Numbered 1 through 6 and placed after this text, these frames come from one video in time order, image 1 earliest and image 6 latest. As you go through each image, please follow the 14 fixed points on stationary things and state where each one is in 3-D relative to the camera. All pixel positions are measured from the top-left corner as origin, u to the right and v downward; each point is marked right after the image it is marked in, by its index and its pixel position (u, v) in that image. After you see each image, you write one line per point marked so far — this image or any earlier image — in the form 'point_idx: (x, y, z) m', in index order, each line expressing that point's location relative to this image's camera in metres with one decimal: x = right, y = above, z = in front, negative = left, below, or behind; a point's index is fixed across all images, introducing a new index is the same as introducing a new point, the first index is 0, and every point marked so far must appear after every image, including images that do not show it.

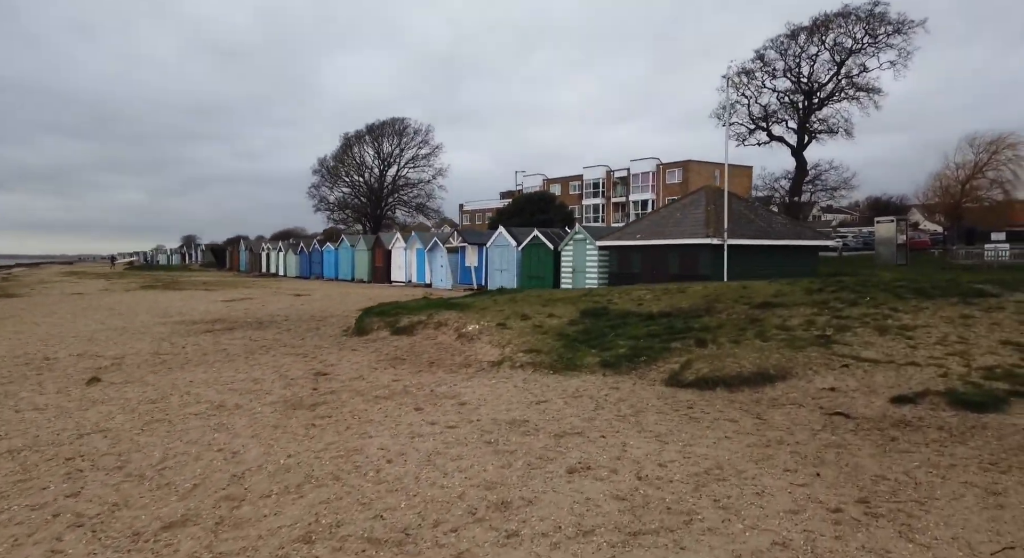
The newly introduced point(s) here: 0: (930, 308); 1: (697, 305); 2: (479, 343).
0: (+8.3, -0.6, +12.5) m
1: (+4.5, -0.6, +15.2) m
2: (-0.7, -1.4, +13.9) m
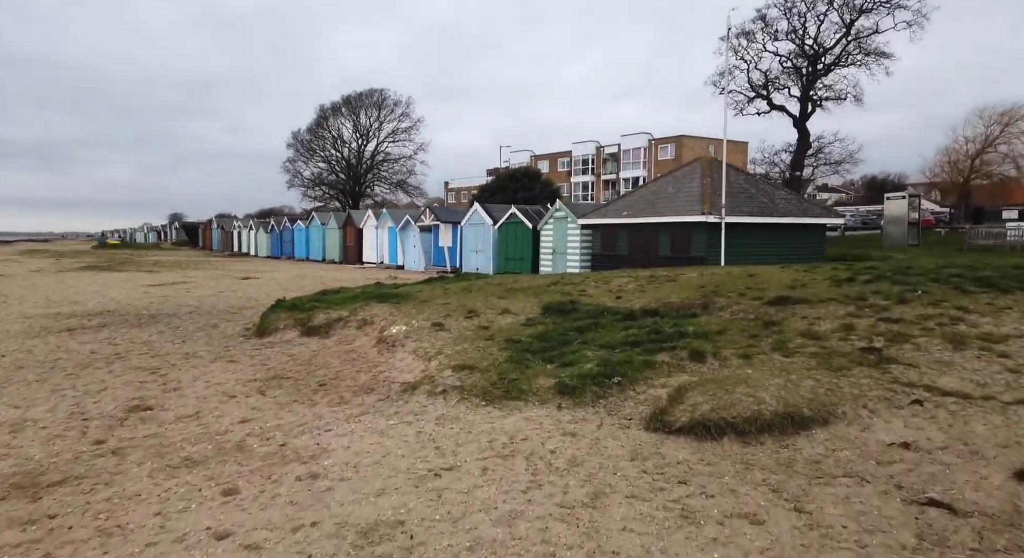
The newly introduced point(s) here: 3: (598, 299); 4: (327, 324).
0: (+7.2, -0.4, +9.1) m
1: (+3.3, -0.4, +11.7) m
2: (-1.8, -1.2, +10.4) m
3: (+1.8, -0.4, +12.9) m
4: (-3.8, -1.0, +12.9) m
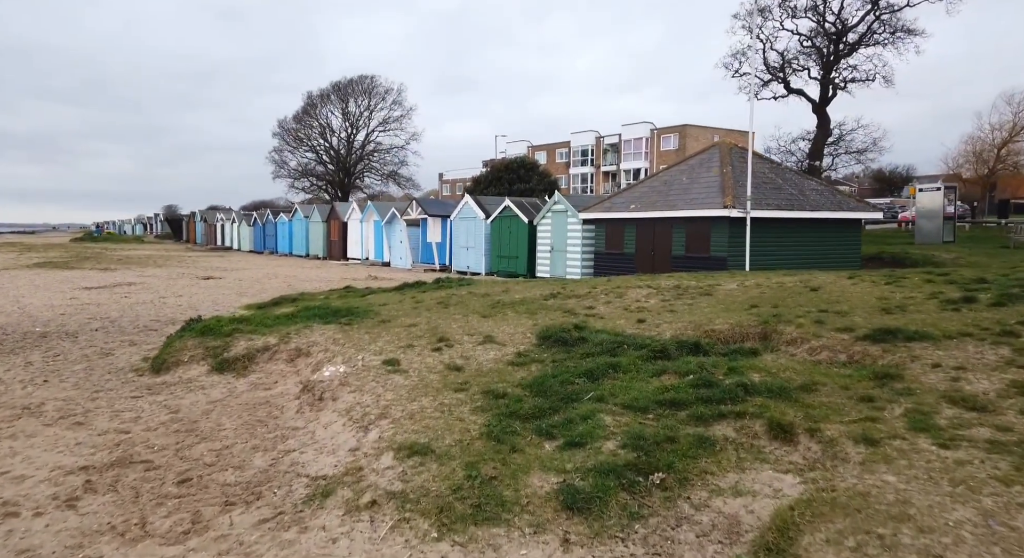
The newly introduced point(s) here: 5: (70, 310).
0: (+7.0, -0.7, +5.8) m
1: (+3.1, -0.6, +8.4) m
2: (-2.0, -1.5, +7.1) m
3: (+1.5, -0.6, +9.6) m
4: (-4.0, -1.2, +9.6) m
5: (-11.9, -0.8, +17.0) m
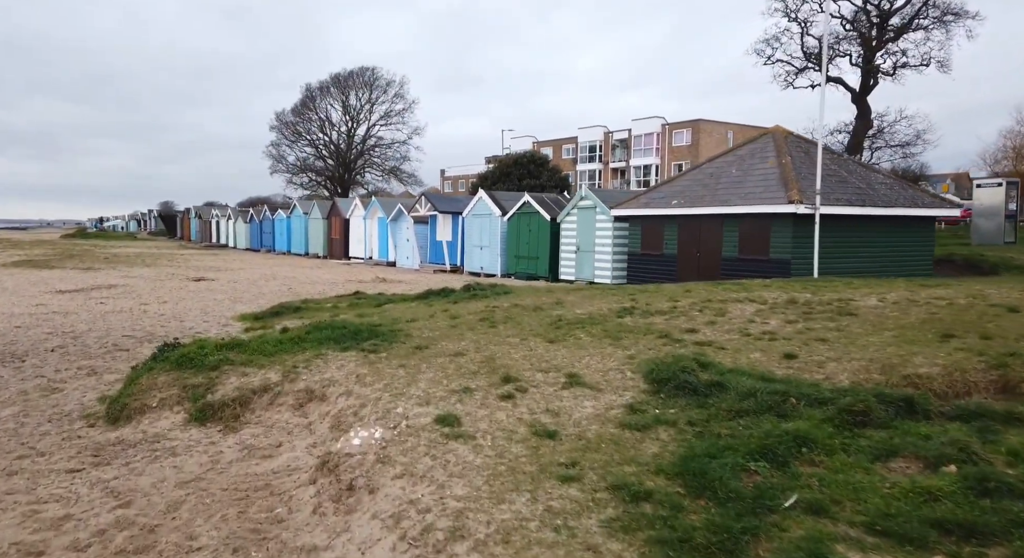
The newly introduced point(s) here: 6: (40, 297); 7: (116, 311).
0: (+8.0, -0.9, +3.1) m
1: (+4.2, -0.8, +5.7) m
2: (-1.0, -1.7, +4.4) m
3: (+2.6, -0.8, +6.9) m
4: (-3.0, -1.4, +6.9) m
5: (-10.9, -0.9, +14.3) m
6: (-14.2, -0.5, +19.0) m
7: (-10.4, -0.8, +16.6) m
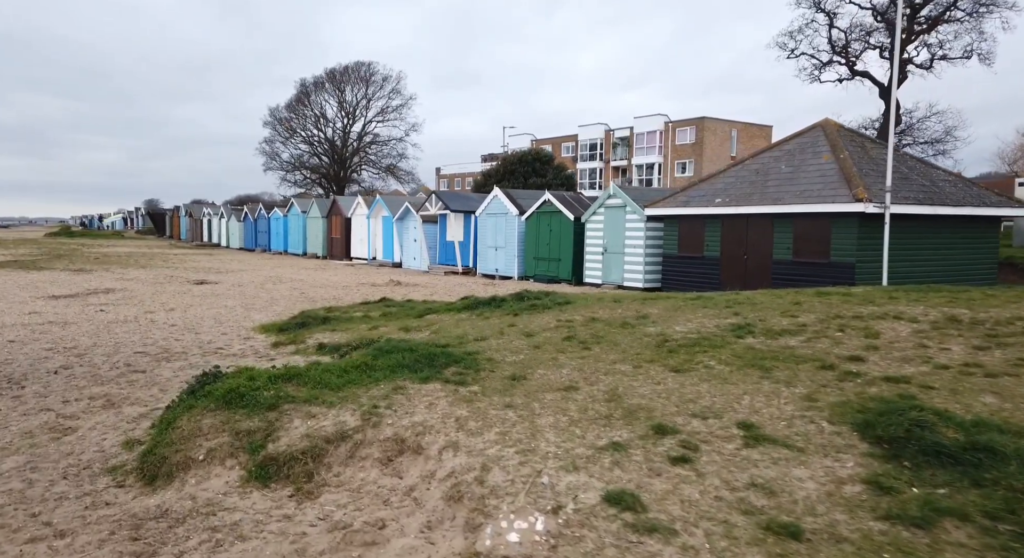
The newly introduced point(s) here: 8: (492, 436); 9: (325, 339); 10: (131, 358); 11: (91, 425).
0: (+9.4, -1.1, +1.7) m
1: (+5.6, -1.0, +4.2) m
2: (+0.4, -1.8, +2.8) m
3: (+3.9, -1.0, +5.4) m
4: (-1.6, -1.6, +5.3) m
5: (-9.6, -1.1, +12.6) m
6: (-13.1, -0.7, +17.2) m
7: (-9.2, -1.0, +14.9) m
8: (-0.2, -1.3, +5.7) m
9: (-3.7, -1.1, +12.4) m
10: (-6.4, -1.3, +10.7) m
11: (-4.7, -1.6, +7.1) m
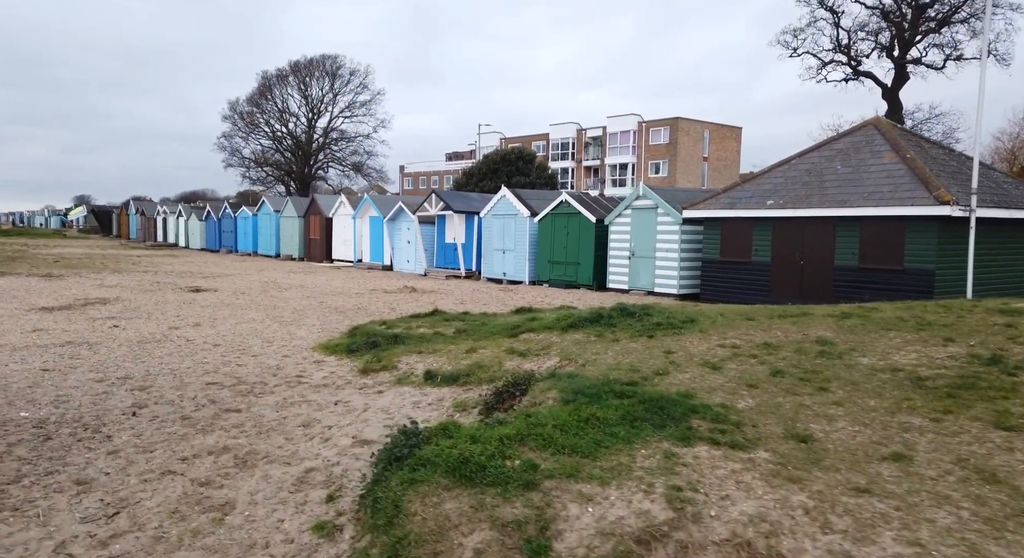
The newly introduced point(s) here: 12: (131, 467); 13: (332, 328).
0: (+12.4, -1.4, +0.8) m
1: (+8.3, -1.3, +3.0) m
2: (+3.3, -2.1, +1.3) m
3: (+6.6, -1.3, +4.1) m
4: (+1.1, -1.8, +3.6) m
5: (-7.4, -1.4, +10.2) m
6: (-11.2, -1.0, +14.6) m
7: (-7.2, -1.2, +12.6) m
8: (+2.5, -1.6, +4.1) m
9: (-1.5, -1.4, +10.5) m
10: (-4.1, -1.5, +8.6) m
11: (-2.1, -1.9, +5.2) m
12: (-3.3, -1.8, +5.6) m
13: (-4.1, -1.1, +14.9) m
